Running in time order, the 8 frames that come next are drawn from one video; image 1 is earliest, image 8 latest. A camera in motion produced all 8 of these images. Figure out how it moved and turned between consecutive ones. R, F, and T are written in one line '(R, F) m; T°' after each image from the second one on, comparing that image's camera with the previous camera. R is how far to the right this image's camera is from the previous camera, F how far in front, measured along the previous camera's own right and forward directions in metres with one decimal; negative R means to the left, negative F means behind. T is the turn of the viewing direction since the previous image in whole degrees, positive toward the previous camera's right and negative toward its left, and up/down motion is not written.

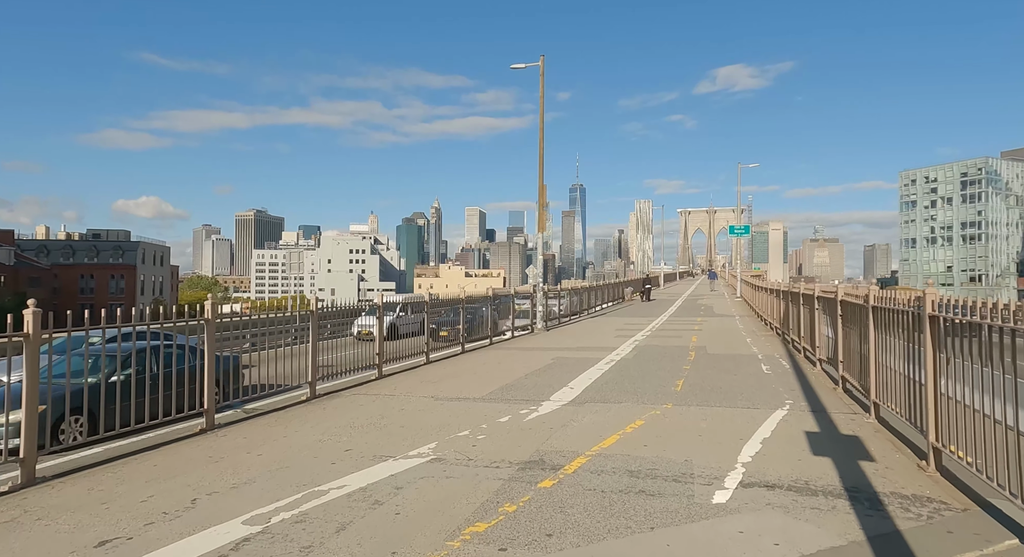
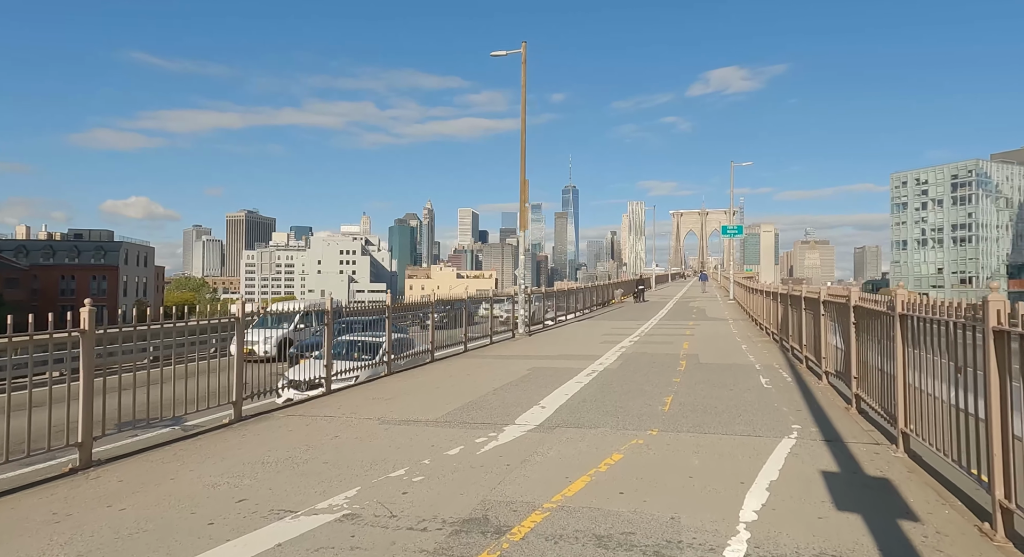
(+0.4, +1.5) m; +1°
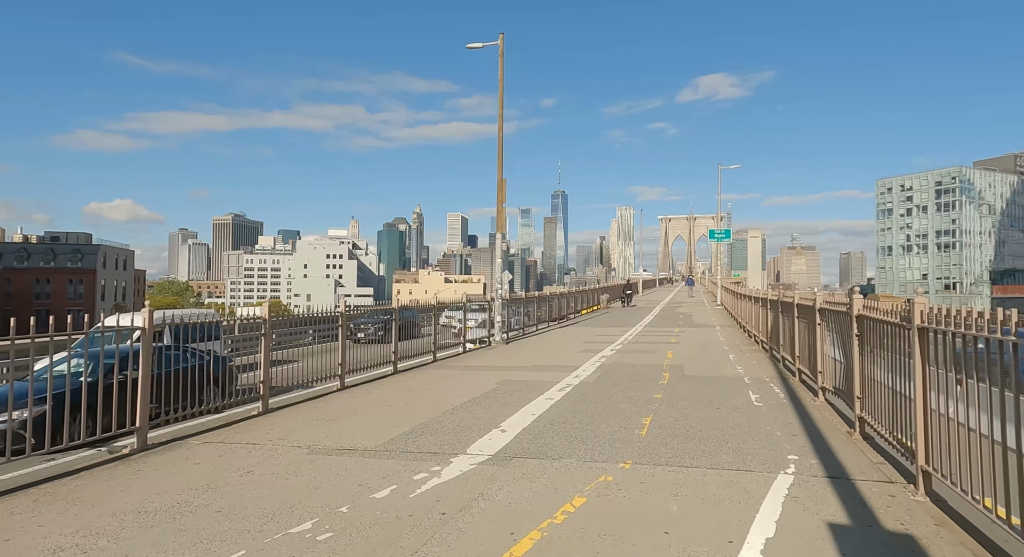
(+0.4, +1.2) m; +1°
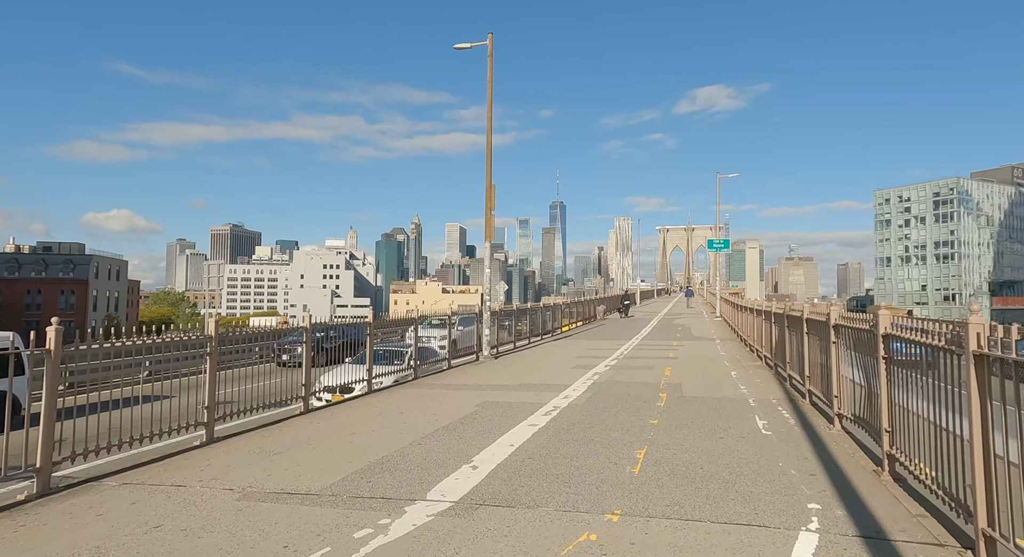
(+0.3, +1.1) m; 0°
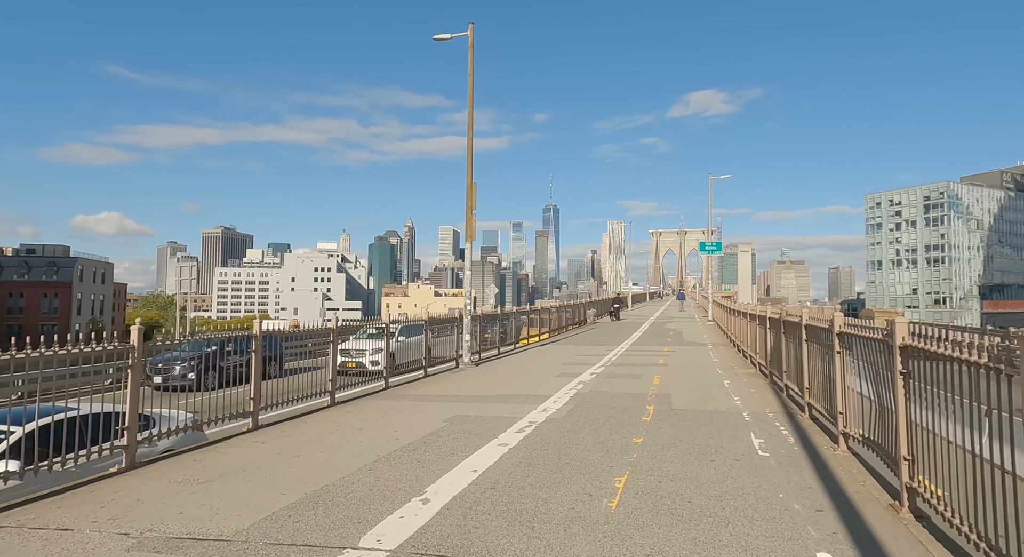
(+0.3, +1.0) m; +1°
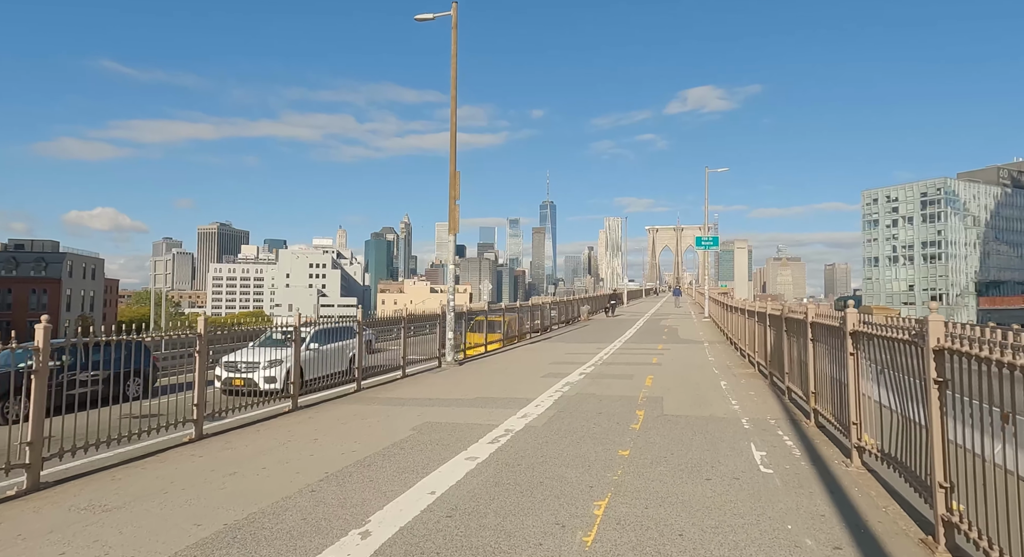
(+0.3, +1.0) m; 0°
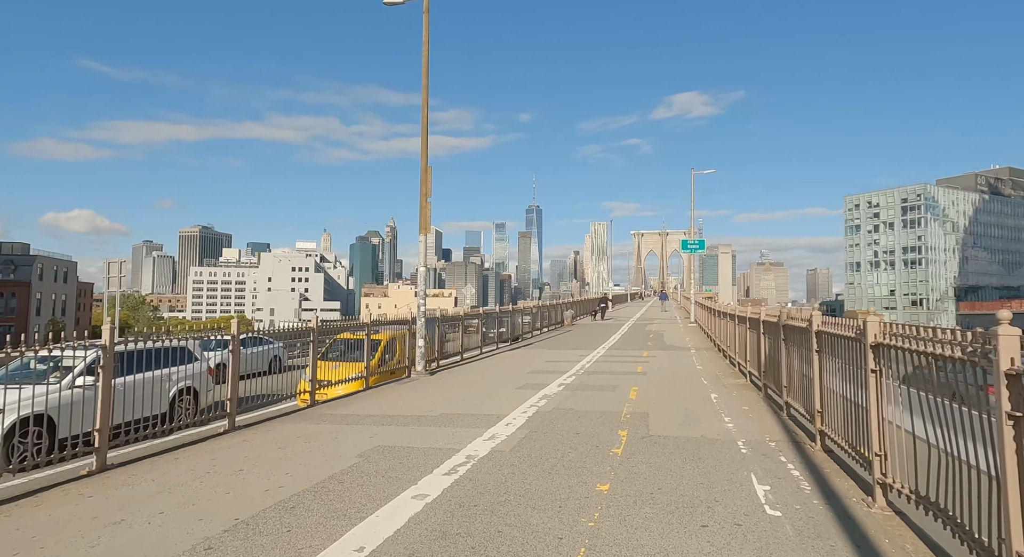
(+0.3, +1.3) m; +1°
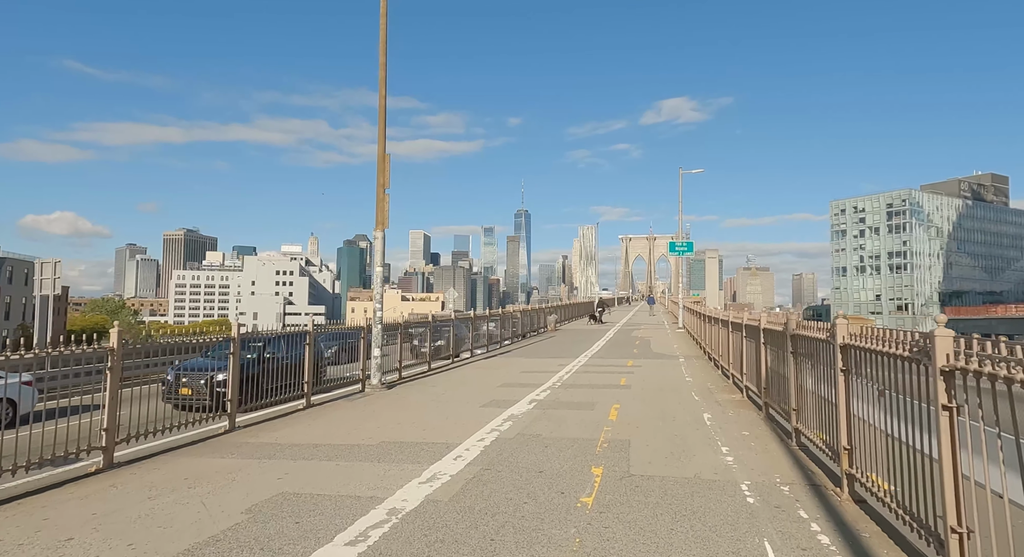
(+0.5, +1.9) m; +1°
